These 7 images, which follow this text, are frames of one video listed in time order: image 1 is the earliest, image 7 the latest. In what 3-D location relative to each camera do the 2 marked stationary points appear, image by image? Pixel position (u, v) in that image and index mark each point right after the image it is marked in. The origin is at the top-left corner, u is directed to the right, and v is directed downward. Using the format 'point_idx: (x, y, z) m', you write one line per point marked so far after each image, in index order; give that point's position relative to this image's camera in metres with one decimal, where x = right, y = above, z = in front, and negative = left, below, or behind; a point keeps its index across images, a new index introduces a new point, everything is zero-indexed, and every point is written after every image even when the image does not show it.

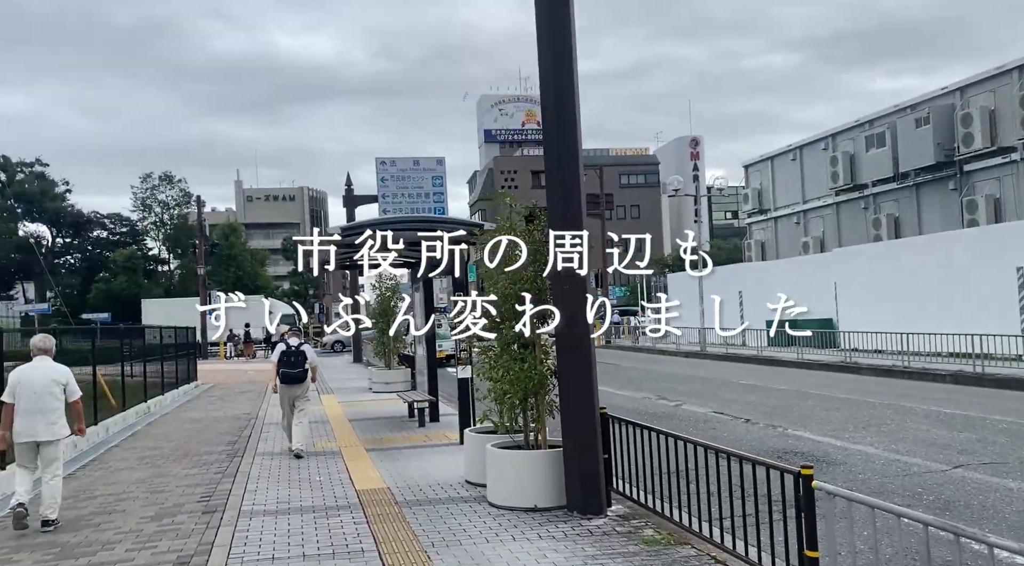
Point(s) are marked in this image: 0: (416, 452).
0: (-1.2, -2.1, +11.7) m
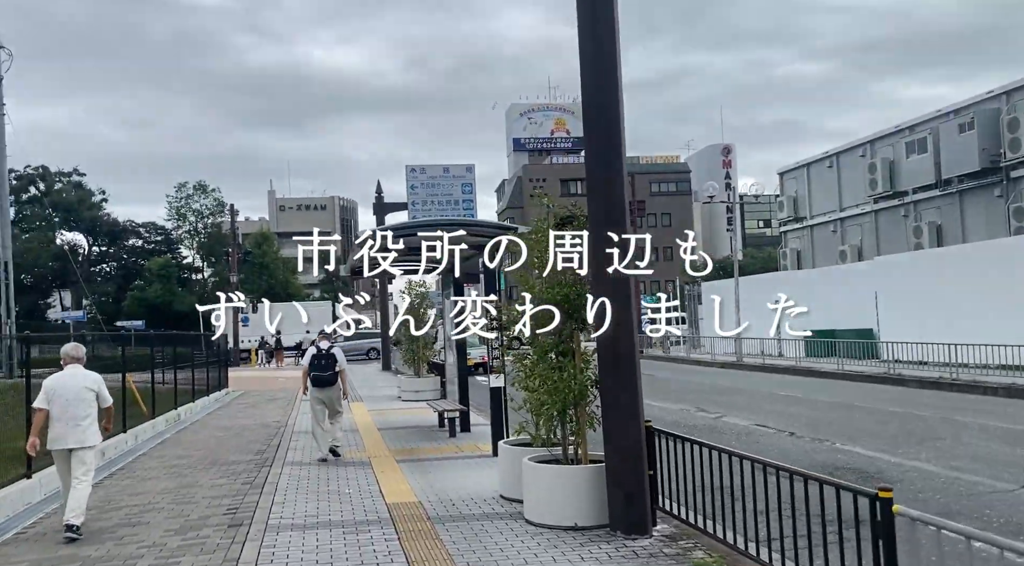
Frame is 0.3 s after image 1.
0: (-0.8, -2.1, +11.4) m
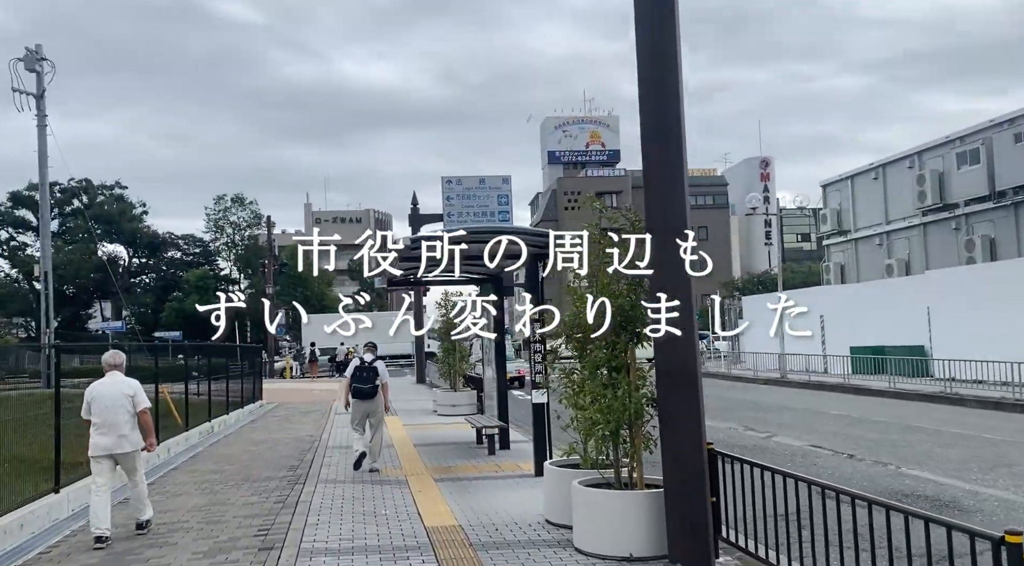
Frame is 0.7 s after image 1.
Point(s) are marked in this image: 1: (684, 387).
0: (-0.3, -2.3, +10.8) m
1: (+1.2, -0.7, +6.5) m
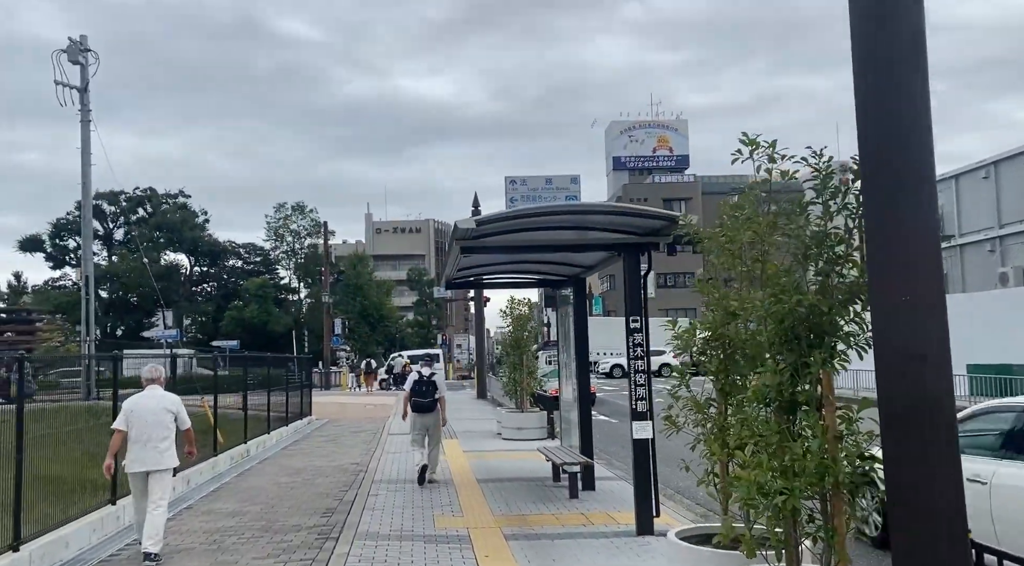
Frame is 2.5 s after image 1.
0: (+0.6, -2.3, +8.3) m
1: (+1.7, -0.6, +3.9) m
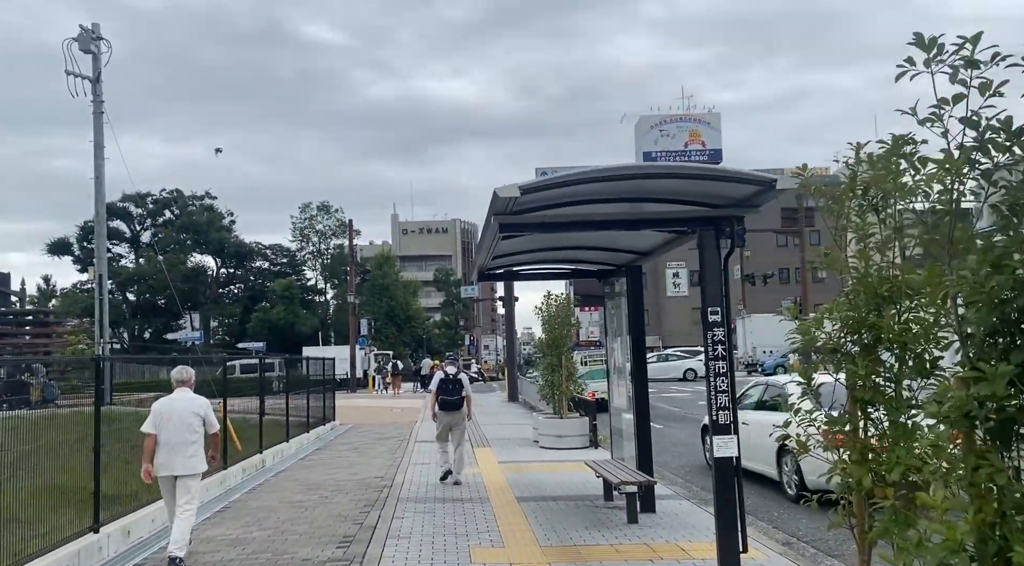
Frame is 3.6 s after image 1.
0: (+0.9, -2.1, +6.7) m
1: (+2.0, -0.5, +2.3) m
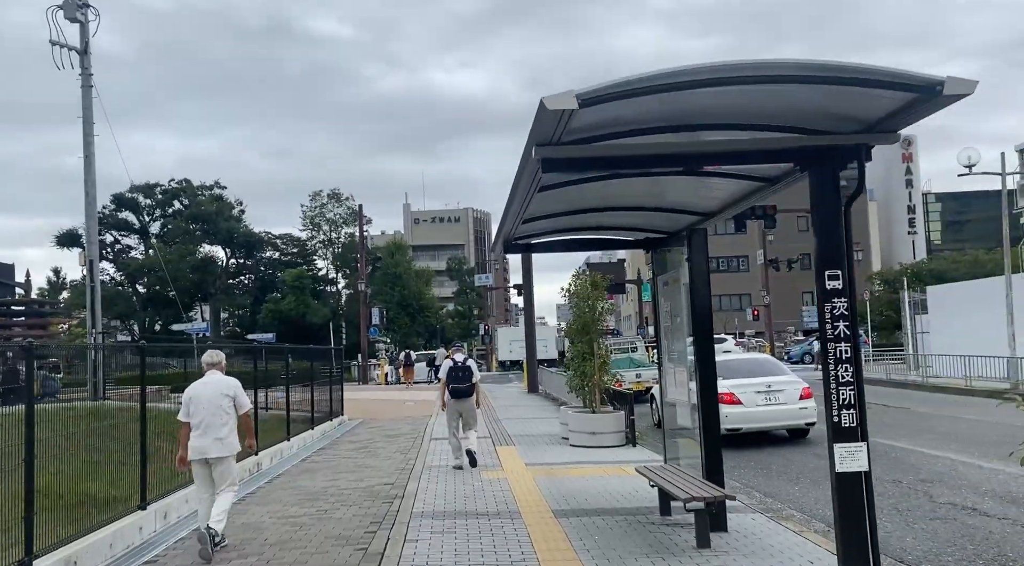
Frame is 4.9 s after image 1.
0: (+1.2, -1.9, +4.9) m
1: (+2.2, -0.3, +0.4) m
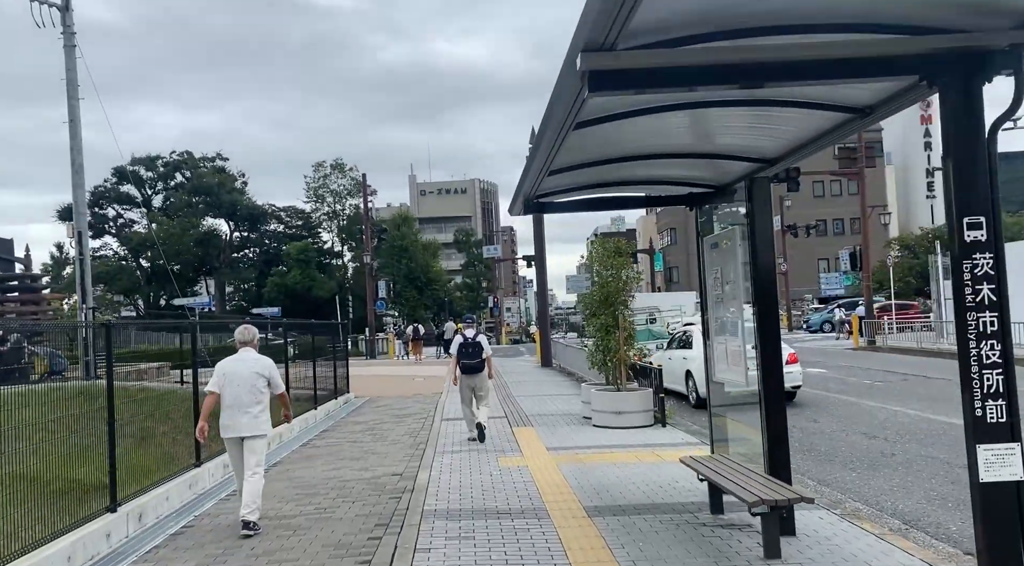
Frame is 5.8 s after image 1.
0: (+1.4, -1.7, +3.6) m
1: (+2.3, -0.2, -0.9) m
